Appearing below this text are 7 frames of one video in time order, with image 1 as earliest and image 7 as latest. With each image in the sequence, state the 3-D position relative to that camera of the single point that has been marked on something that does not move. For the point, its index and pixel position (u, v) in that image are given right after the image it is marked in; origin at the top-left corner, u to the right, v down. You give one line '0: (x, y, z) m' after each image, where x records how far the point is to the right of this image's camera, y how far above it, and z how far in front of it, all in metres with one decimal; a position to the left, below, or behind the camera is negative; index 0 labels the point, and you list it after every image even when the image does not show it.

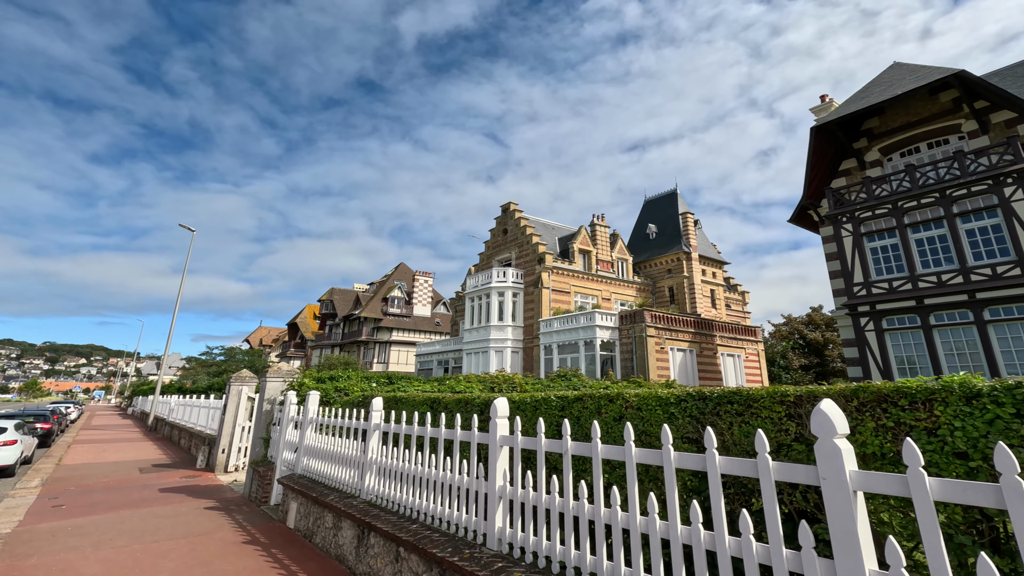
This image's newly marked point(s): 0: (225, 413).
0: (-7.9, -3.4, +12.4) m
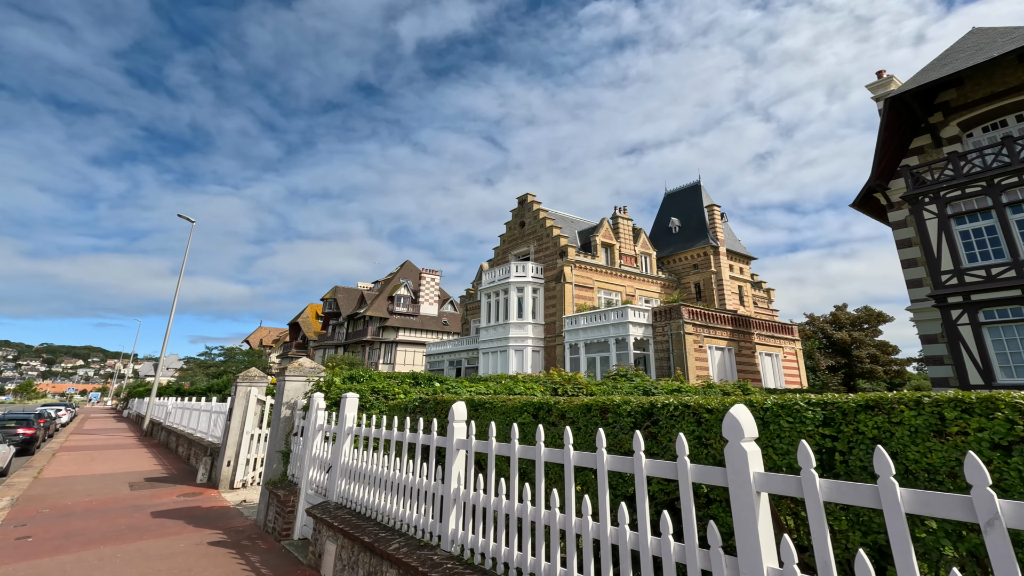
0: (-6.6, -3.0, +10.6) m
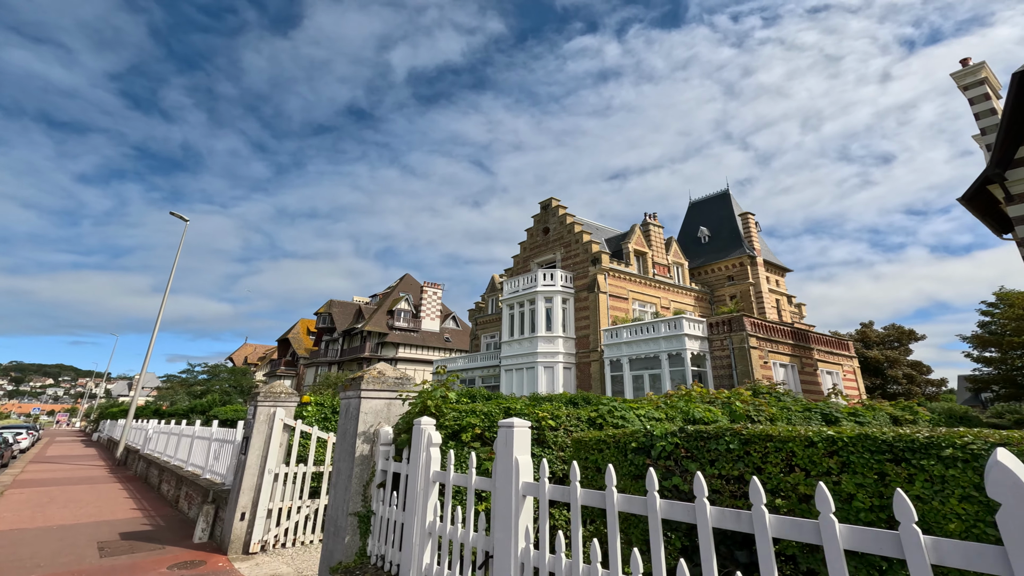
0: (-4.4, -2.7, +7.6) m
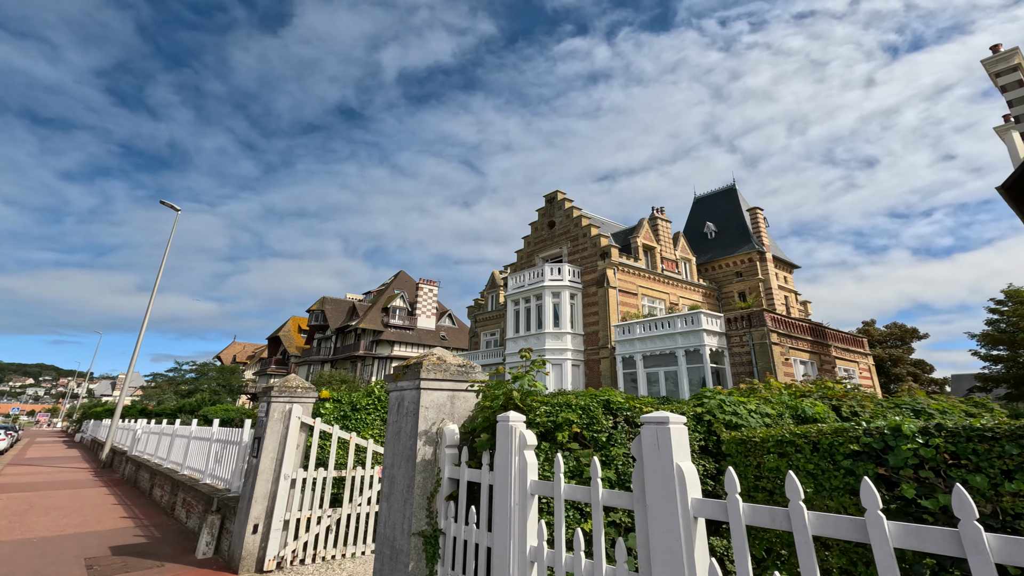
0: (-3.7, -2.4, +6.6) m
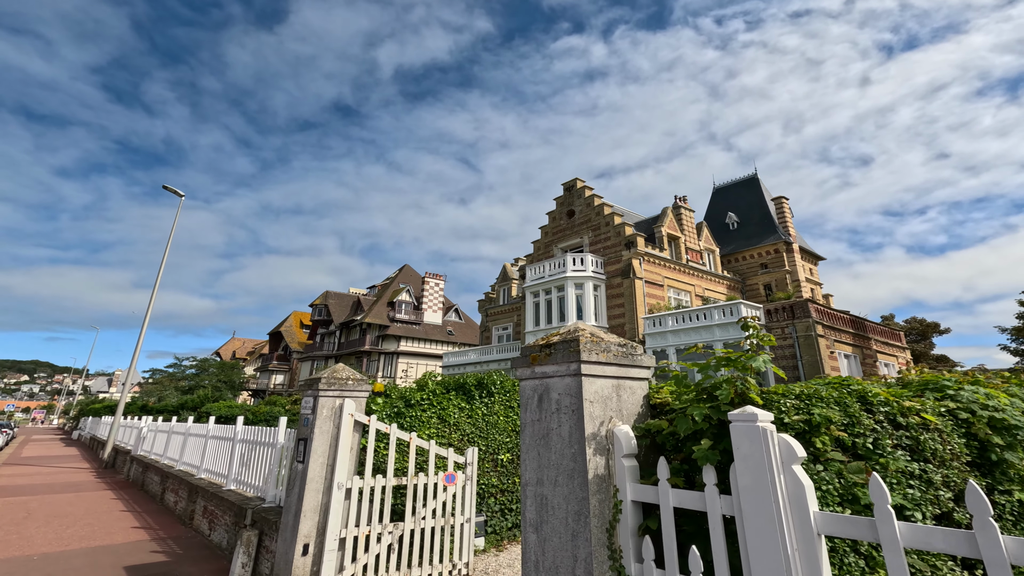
0: (-2.4, -2.0, +5.5) m
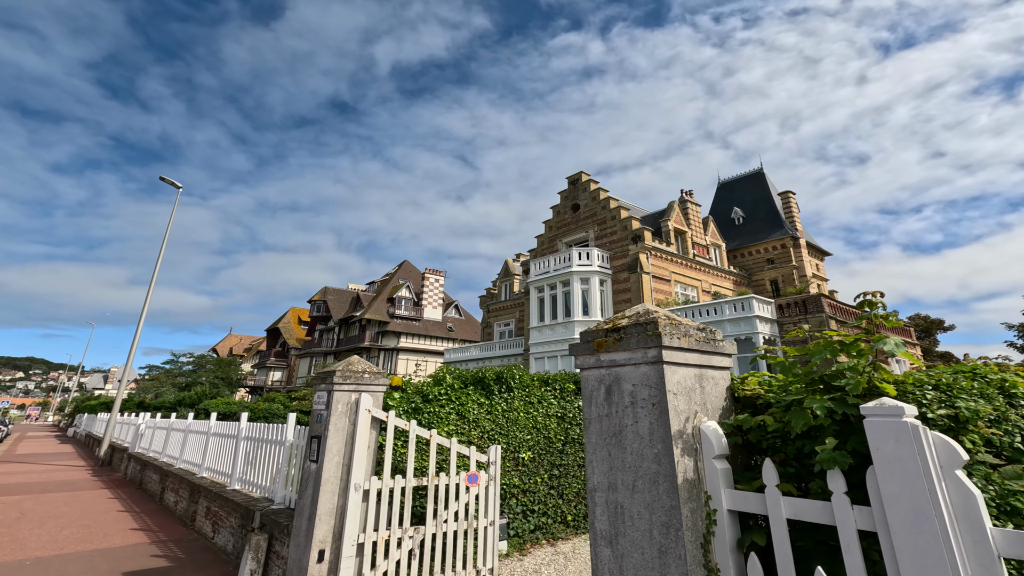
0: (-2.1, -1.9, +5.1) m
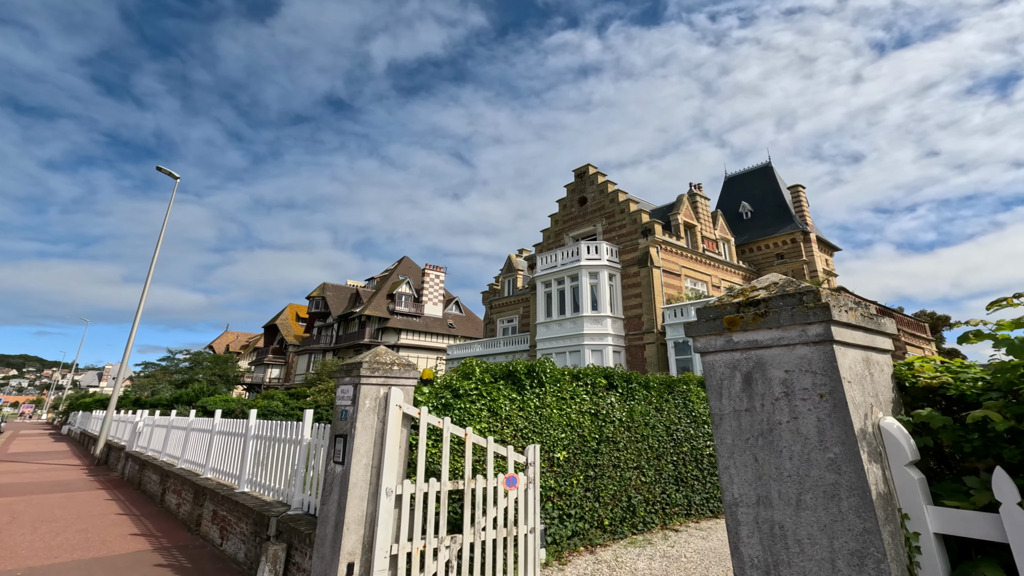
0: (-1.6, -1.7, +4.5) m
